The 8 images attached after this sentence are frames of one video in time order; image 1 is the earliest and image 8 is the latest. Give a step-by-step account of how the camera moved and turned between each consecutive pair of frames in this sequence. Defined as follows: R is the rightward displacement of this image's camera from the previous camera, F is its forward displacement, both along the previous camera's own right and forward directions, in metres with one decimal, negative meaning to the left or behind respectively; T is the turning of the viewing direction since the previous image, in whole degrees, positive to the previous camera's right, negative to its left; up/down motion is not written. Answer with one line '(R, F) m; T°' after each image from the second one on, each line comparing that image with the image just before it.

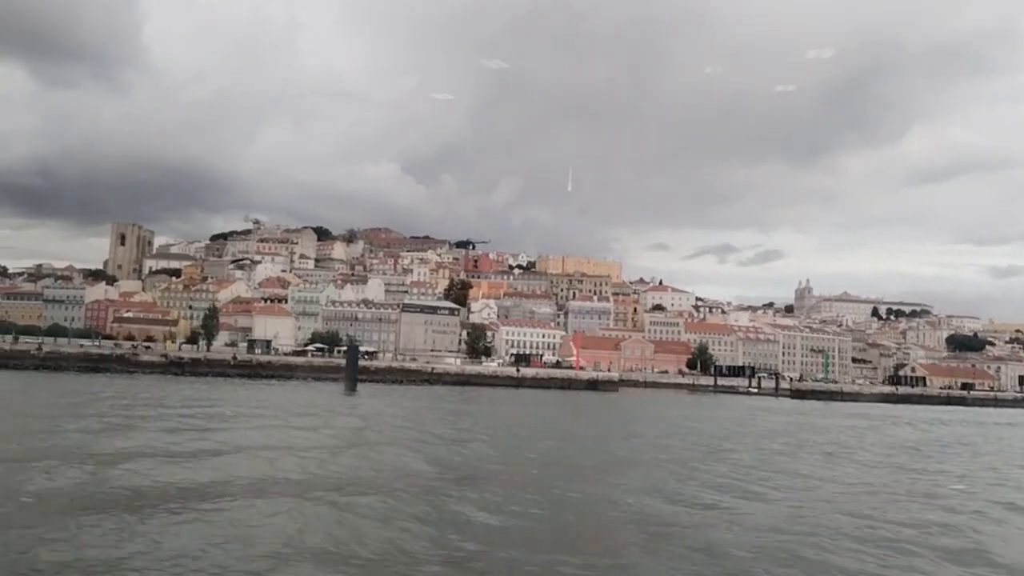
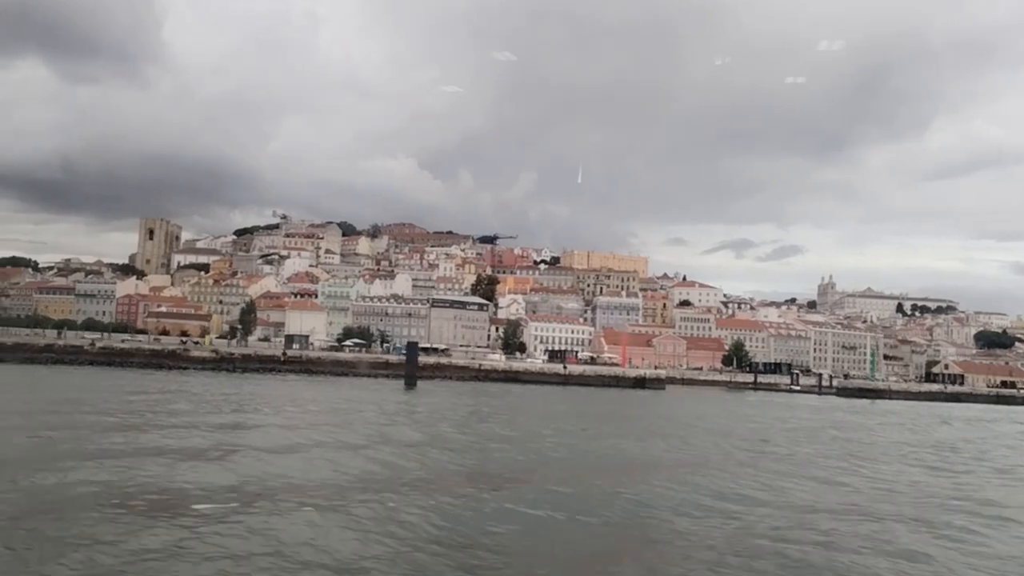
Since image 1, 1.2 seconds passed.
(-0.9, +0.3) m; -1°
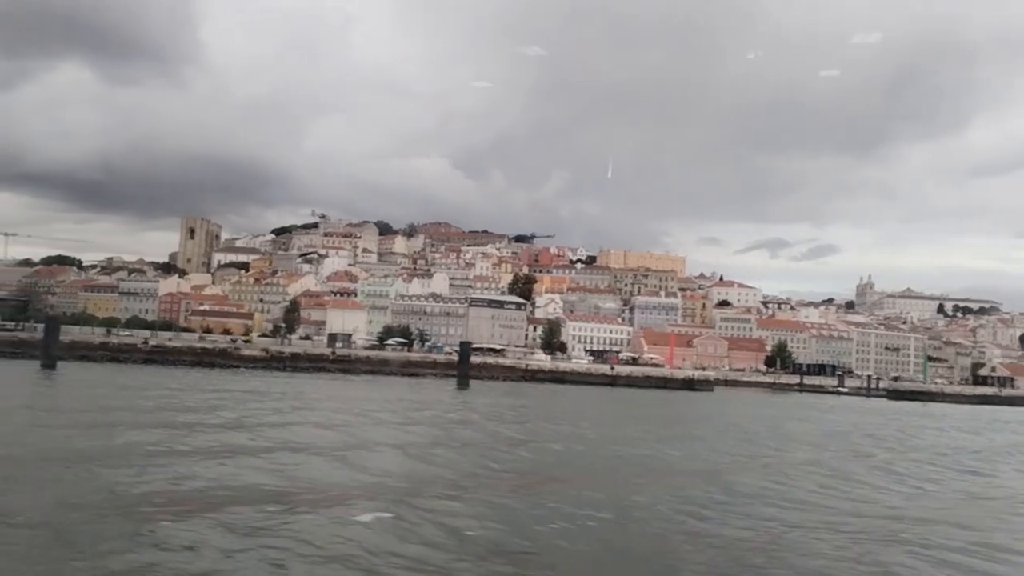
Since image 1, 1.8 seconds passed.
(-0.4, +0.2) m; -2°
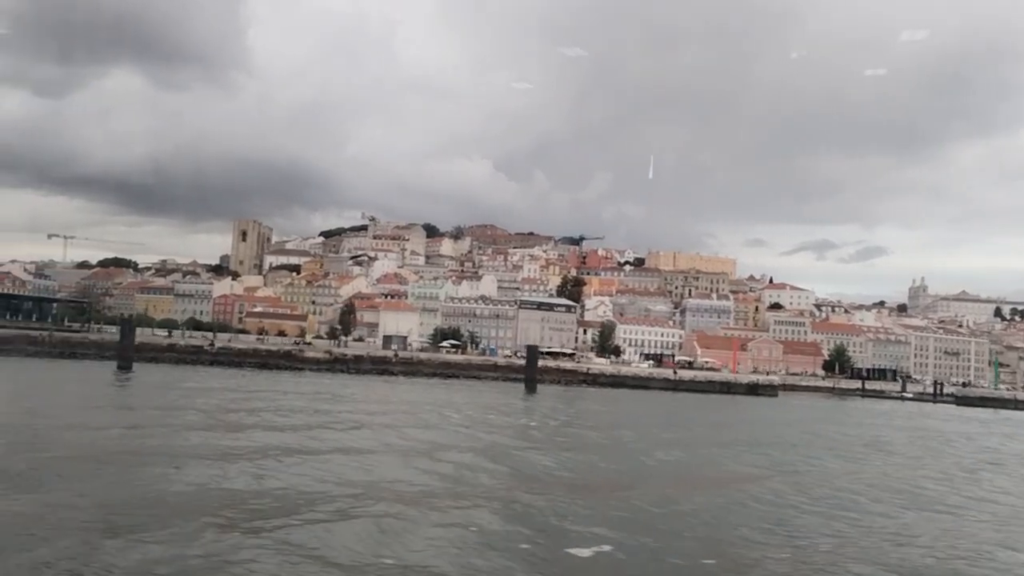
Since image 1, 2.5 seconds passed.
(-0.5, +0.2) m; -3°
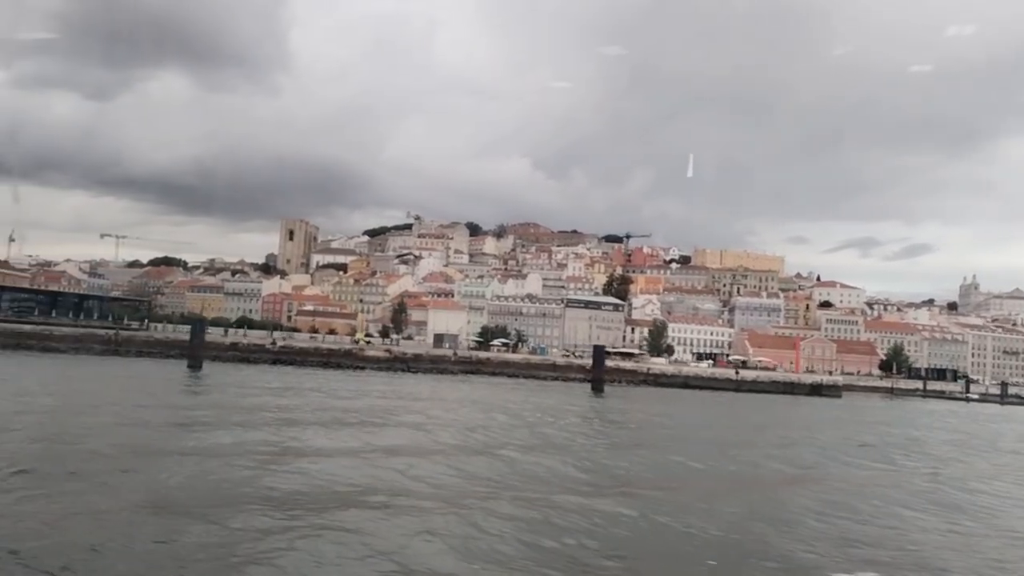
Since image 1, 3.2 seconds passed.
(-0.6, +0.2) m; -3°
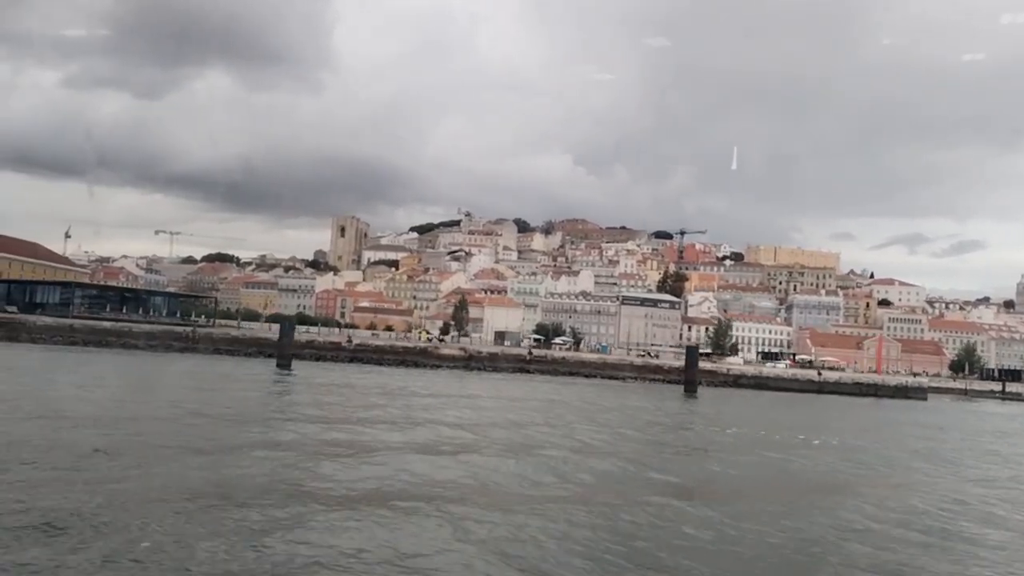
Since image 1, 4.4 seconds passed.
(-1.0, +0.5) m; -3°
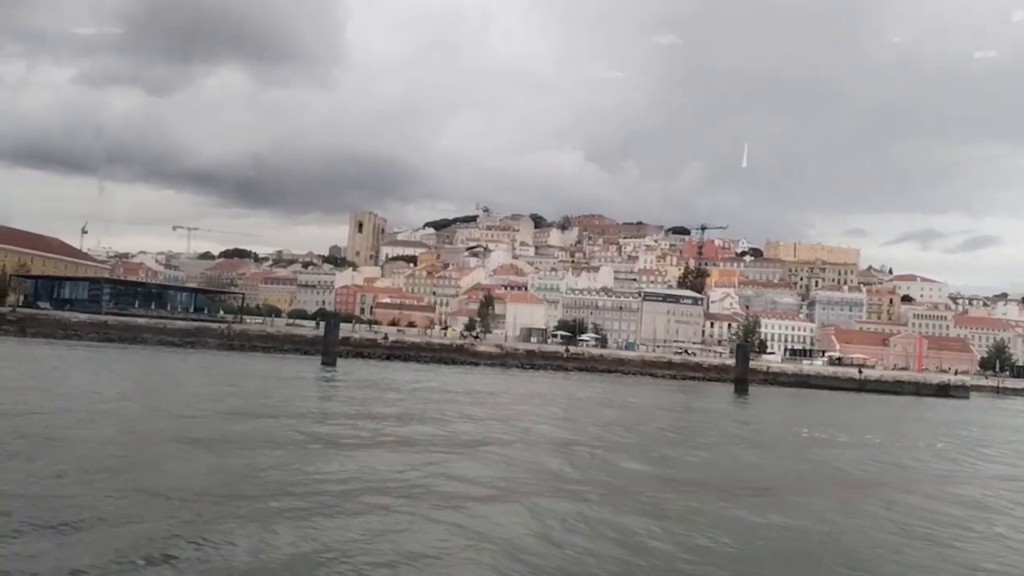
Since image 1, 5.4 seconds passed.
(-0.7, +0.4) m; -1°
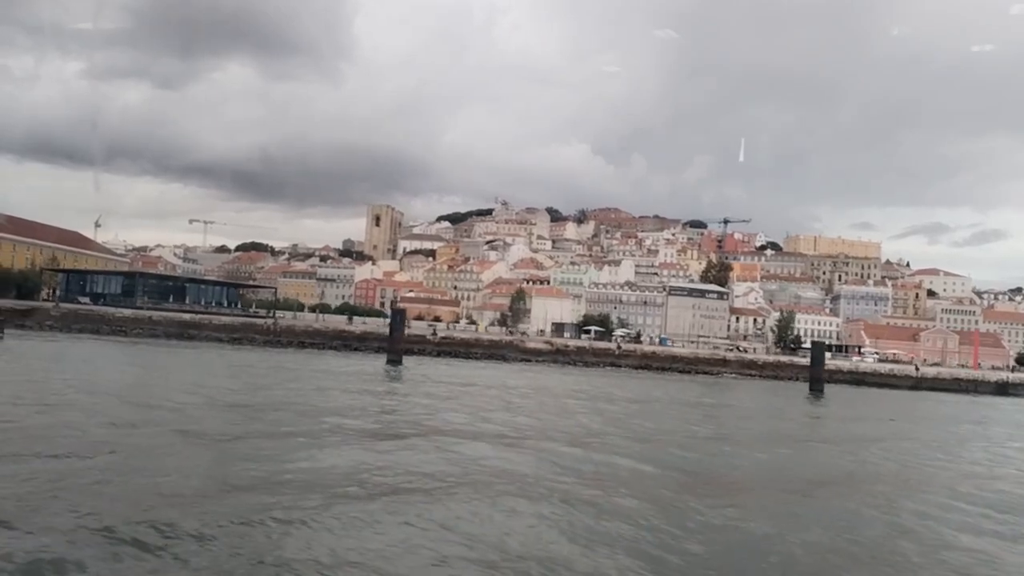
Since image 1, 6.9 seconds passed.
(-1.1, +0.6) m; -1°
